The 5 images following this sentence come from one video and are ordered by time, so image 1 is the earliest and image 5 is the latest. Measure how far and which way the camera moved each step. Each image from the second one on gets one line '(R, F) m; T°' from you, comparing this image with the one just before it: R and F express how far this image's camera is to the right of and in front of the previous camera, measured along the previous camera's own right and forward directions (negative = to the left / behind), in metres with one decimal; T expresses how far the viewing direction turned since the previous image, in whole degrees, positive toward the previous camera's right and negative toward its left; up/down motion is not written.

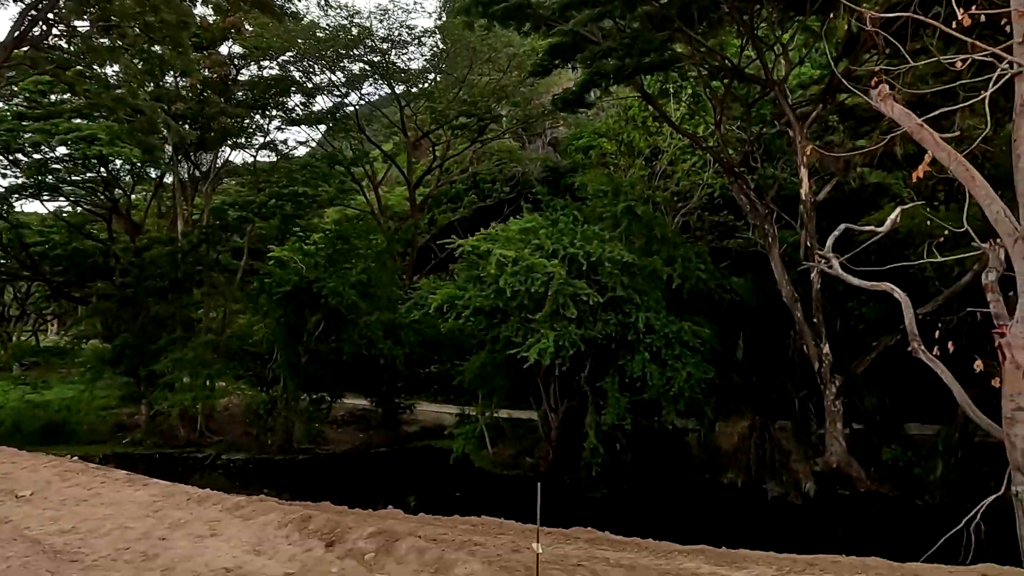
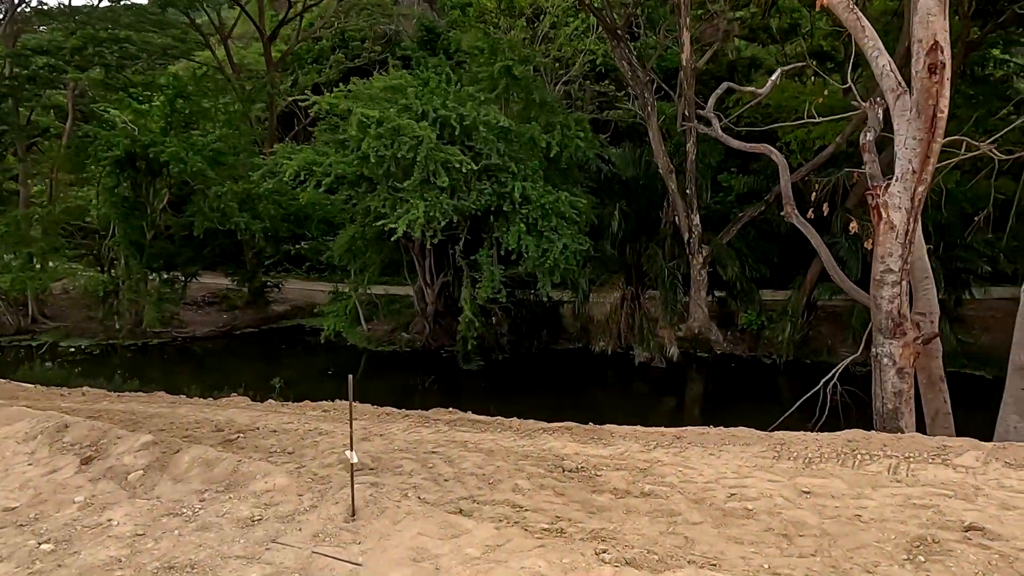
(+0.2, +0.6) m; +10°
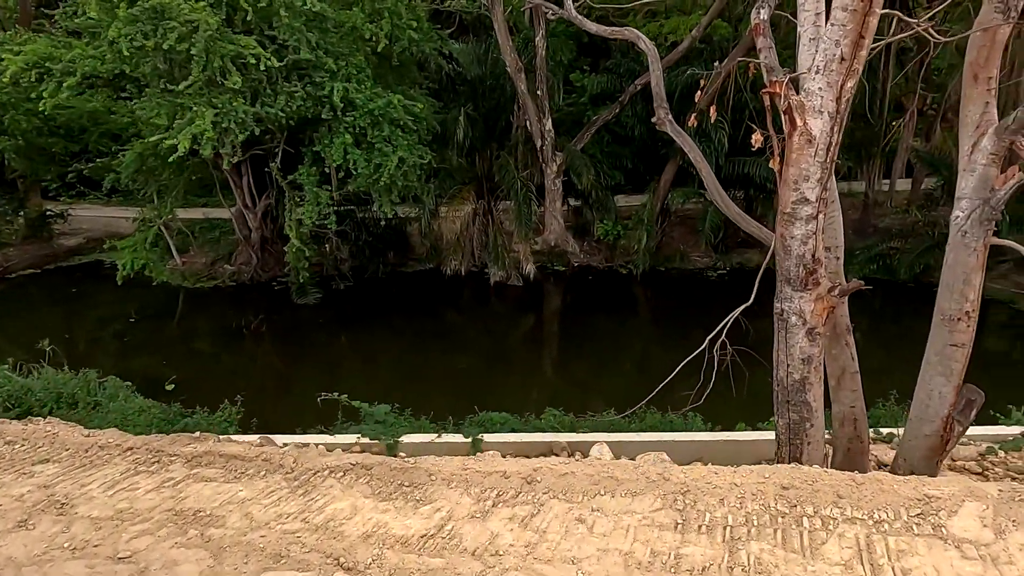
(+0.4, +1.3) m; +12°
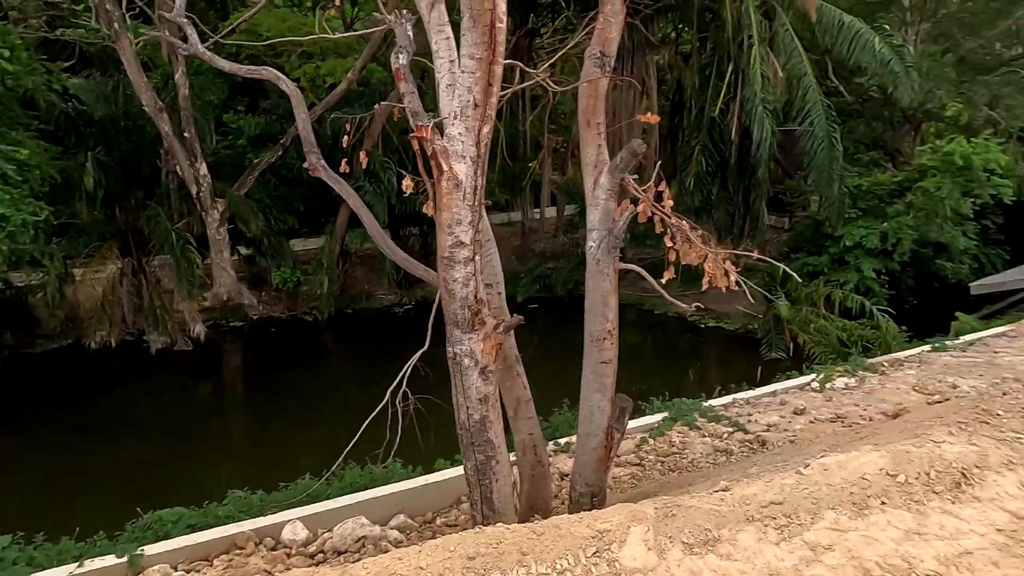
(+0.2, +0.2) m; +26°
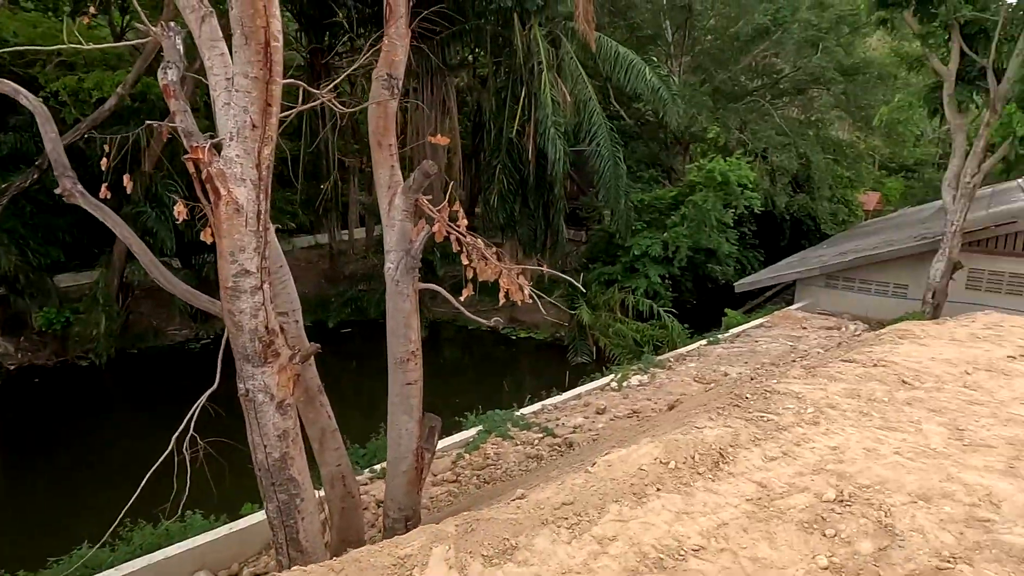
(+0.1, 0.0) m; +16°
